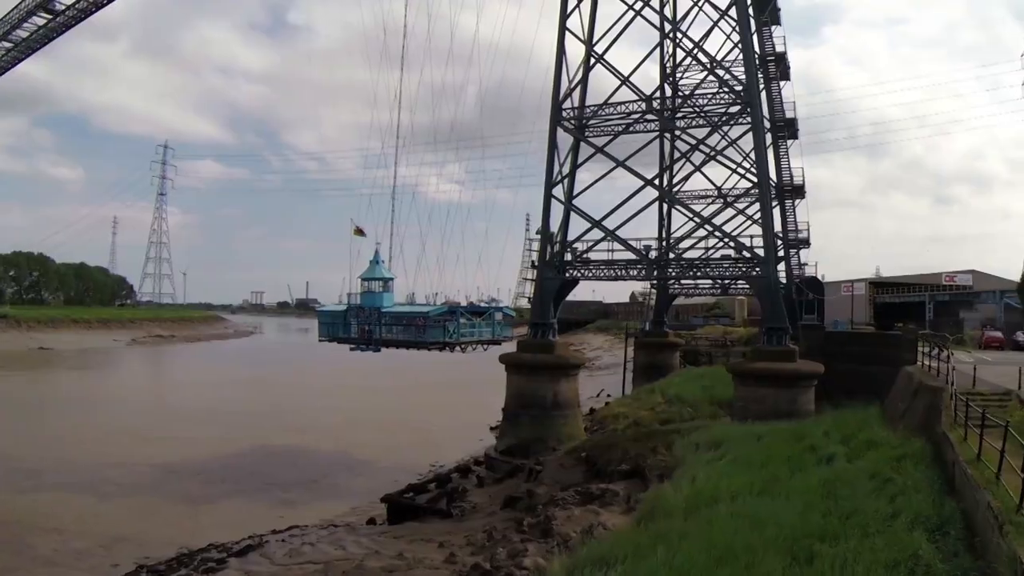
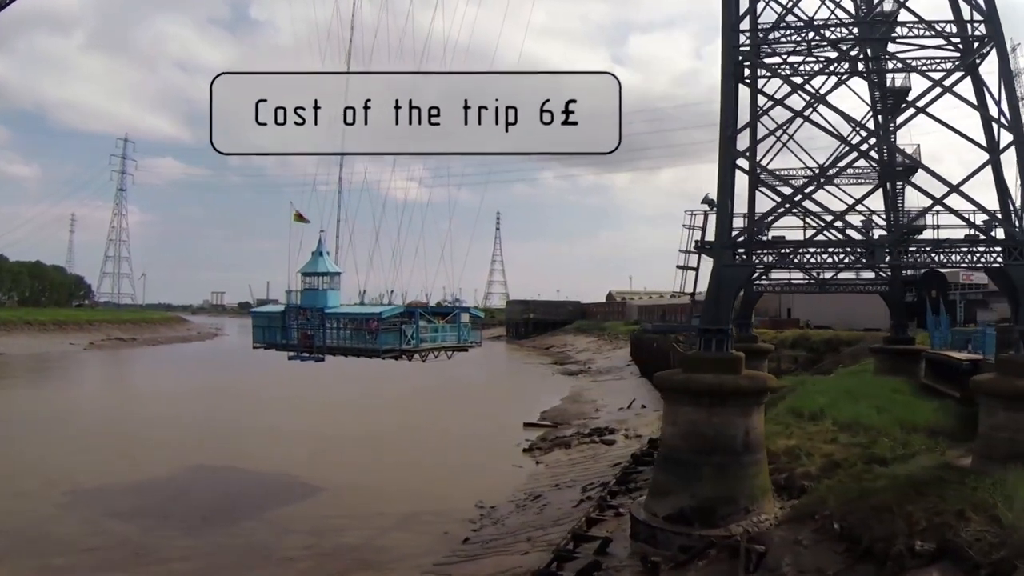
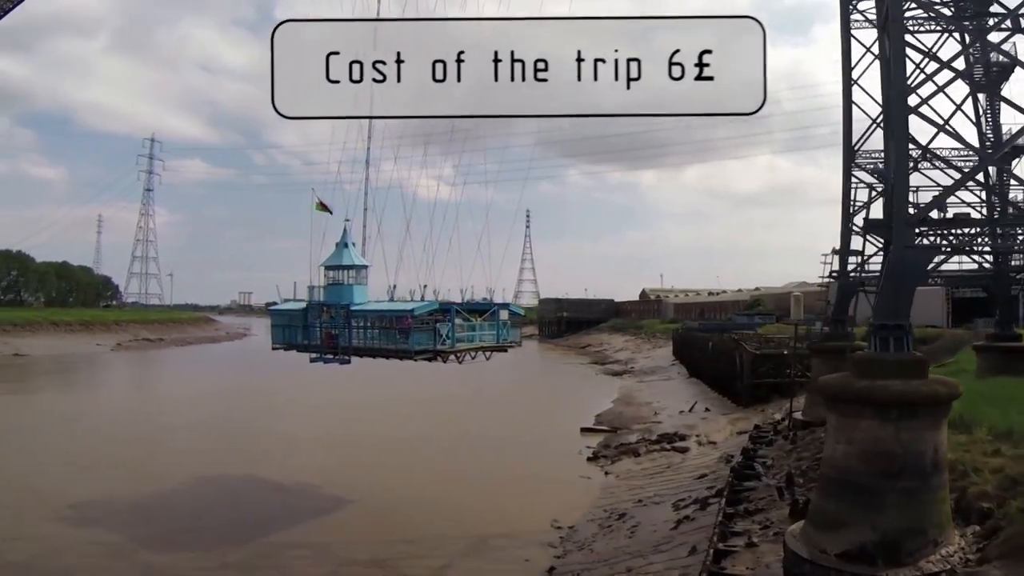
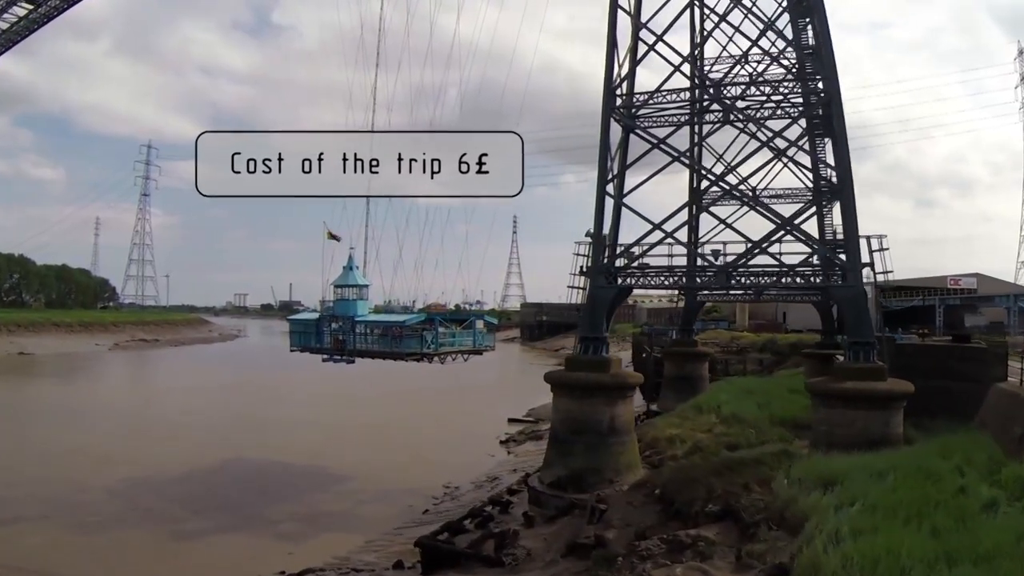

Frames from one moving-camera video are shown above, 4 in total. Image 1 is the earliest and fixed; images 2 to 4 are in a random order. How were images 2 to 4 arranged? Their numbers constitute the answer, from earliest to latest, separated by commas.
4, 2, 3
